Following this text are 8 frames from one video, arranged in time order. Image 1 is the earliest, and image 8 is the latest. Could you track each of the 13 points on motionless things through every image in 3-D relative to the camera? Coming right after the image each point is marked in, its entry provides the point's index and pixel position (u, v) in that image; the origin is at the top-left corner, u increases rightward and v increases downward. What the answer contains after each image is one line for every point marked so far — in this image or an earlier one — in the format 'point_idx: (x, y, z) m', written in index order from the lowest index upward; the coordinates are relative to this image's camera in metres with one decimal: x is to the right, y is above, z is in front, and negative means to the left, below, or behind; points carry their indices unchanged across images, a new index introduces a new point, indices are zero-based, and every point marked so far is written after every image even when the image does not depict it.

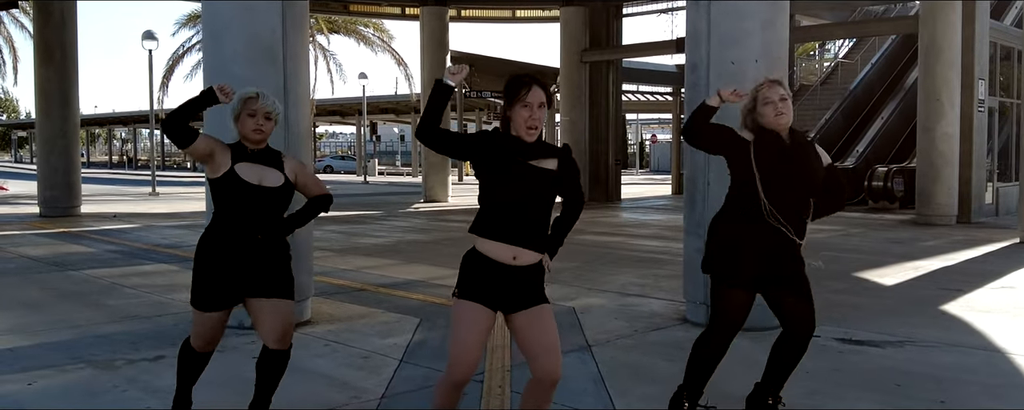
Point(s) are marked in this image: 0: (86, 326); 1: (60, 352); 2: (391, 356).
0: (-3.3, -0.9, +6.3) m
1: (-3.0, -0.9, +5.5) m
2: (-0.8, -1.0, +5.2) m
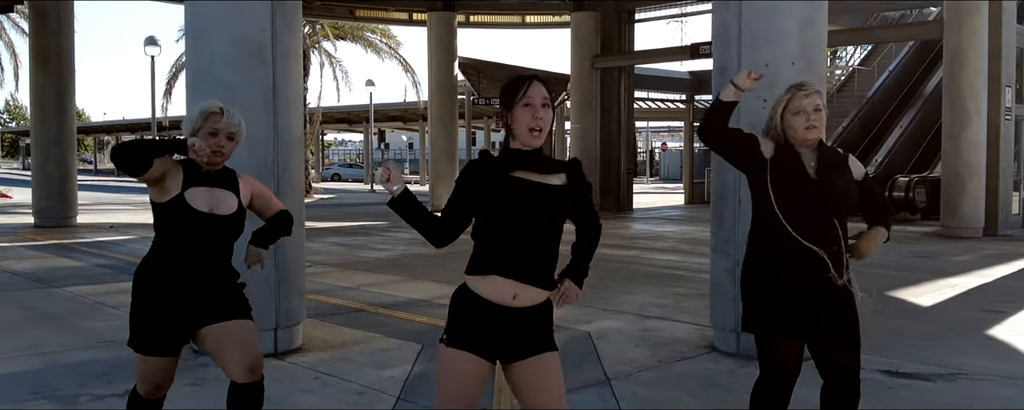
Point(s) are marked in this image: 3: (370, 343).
0: (-3.2, -1.0, +5.8) m
1: (-3.0, -1.0, +4.9) m
2: (-0.7, -1.1, +4.7) m
3: (-1.0, -1.0, +5.9) m
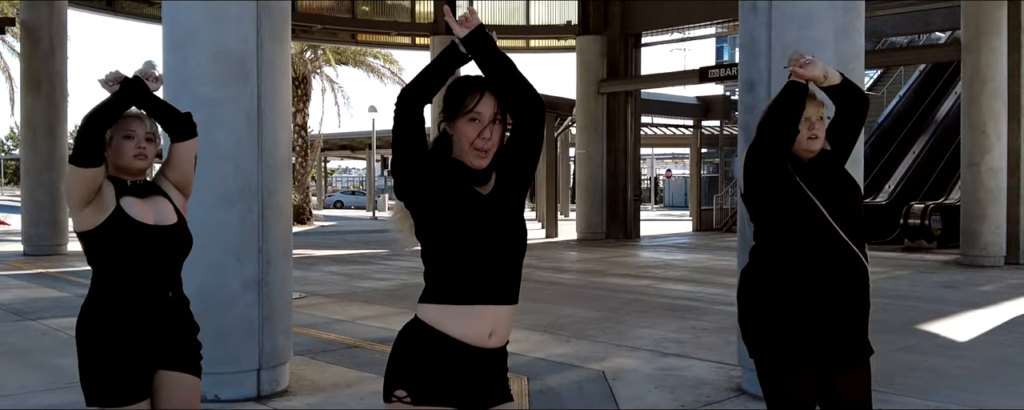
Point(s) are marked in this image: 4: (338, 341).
0: (-3.2, -1.2, +5.2) m
1: (-2.9, -1.2, +4.4) m
2: (-0.7, -1.2, +4.2) m
3: (-1.0, -1.2, +5.3) m
4: (-1.4, -1.1, +6.7) m
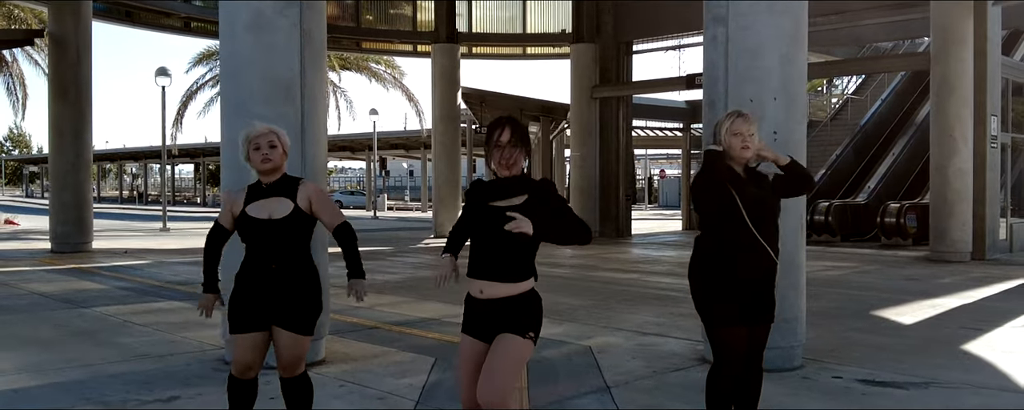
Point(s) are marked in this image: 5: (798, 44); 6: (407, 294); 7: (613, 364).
0: (-3.2, -1.2, +6.2) m
1: (-2.9, -1.2, +5.4) m
2: (-0.7, -1.2, +5.2) m
3: (-1.0, -1.2, +6.3) m
4: (-1.4, -1.1, +7.7) m
5: (+2.1, +1.2, +5.9) m
6: (-1.3, -1.1, +9.7) m
7: (+0.8, -1.2, +6.2) m
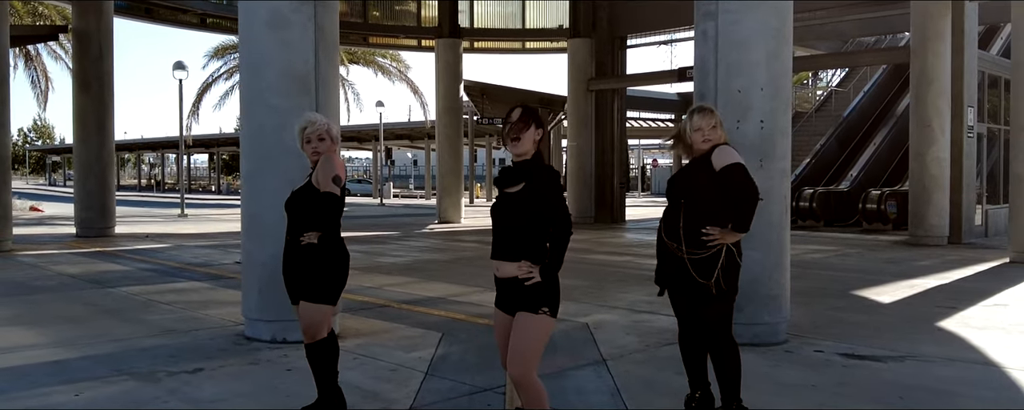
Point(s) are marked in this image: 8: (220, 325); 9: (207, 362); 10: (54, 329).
0: (-3.1, -1.1, +6.7) m
1: (-2.9, -1.1, +5.8) m
2: (-0.7, -1.1, +5.6) m
3: (-1.0, -1.0, +6.7) m
4: (-1.4, -1.0, +8.1) m
5: (+2.1, +1.3, +6.3) m
6: (-1.2, -0.9, +10.1) m
7: (+0.8, -1.1, +6.6) m
8: (-2.6, -1.1, +7.3) m
9: (-2.1, -1.1, +5.5) m
10: (-4.0, -1.0, +7.2) m
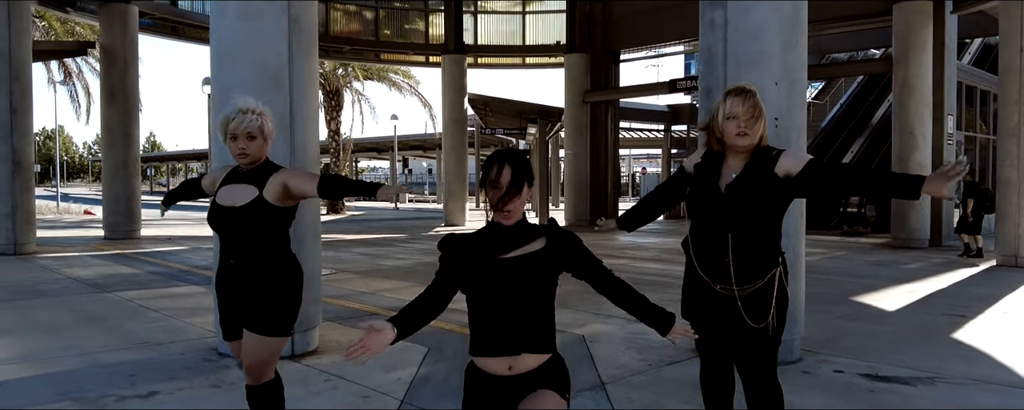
0: (-3.2, -1.1, +6.3) m
1: (-3.0, -1.1, +5.4) m
2: (-0.8, -1.2, +5.1) m
3: (-1.0, -1.1, +6.3) m
4: (-1.4, -1.0, +7.7) m
5: (+2.0, +1.2, +5.7) m
6: (-1.2, -0.9, +9.7) m
7: (+0.7, -1.1, +6.1) m
8: (-2.7, -1.1, +6.9) m
9: (-2.1, -1.2, +5.1) m
10: (-4.0, -1.1, +6.9) m
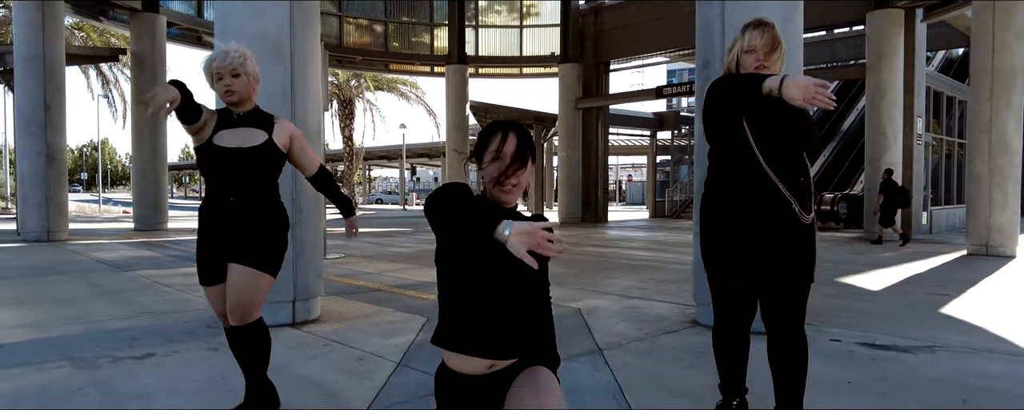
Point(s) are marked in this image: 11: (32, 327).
0: (-3.2, -0.9, +6.4) m
1: (-3.0, -0.9, +5.5) m
2: (-0.8, -0.9, +5.2) m
3: (-1.0, -0.9, +6.3) m
4: (-1.4, -0.8, +7.7) m
5: (+2.0, +1.5, +5.7) m
6: (-1.1, -0.7, +9.7) m
7: (+0.7, -0.9, +6.2) m
8: (-2.7, -0.9, +7.0) m
9: (-2.2, -0.9, +5.1) m
10: (-4.0, -0.9, +7.0) m
11: (-3.5, -0.9, +5.9) m
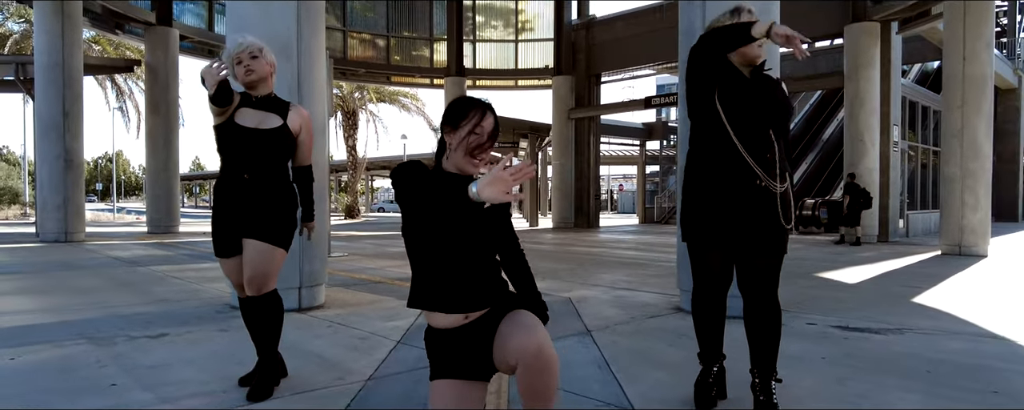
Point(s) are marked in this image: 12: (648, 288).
0: (-3.3, -0.9, +6.7) m
1: (-3.1, -0.8, +5.9) m
2: (-0.8, -0.9, +5.5) m
3: (-1.1, -0.8, +6.7) m
4: (-1.5, -0.7, +8.1) m
5: (+2.0, +1.5, +6.1) m
6: (-1.1, -0.7, +10.1) m
7: (+0.7, -0.8, +6.5) m
8: (-2.7, -0.8, +7.3) m
9: (-2.2, -0.9, +5.5) m
10: (-4.1, -0.8, +7.3) m
11: (-3.5, -0.8, +6.2) m
12: (+1.4, -0.8, +7.5) m
